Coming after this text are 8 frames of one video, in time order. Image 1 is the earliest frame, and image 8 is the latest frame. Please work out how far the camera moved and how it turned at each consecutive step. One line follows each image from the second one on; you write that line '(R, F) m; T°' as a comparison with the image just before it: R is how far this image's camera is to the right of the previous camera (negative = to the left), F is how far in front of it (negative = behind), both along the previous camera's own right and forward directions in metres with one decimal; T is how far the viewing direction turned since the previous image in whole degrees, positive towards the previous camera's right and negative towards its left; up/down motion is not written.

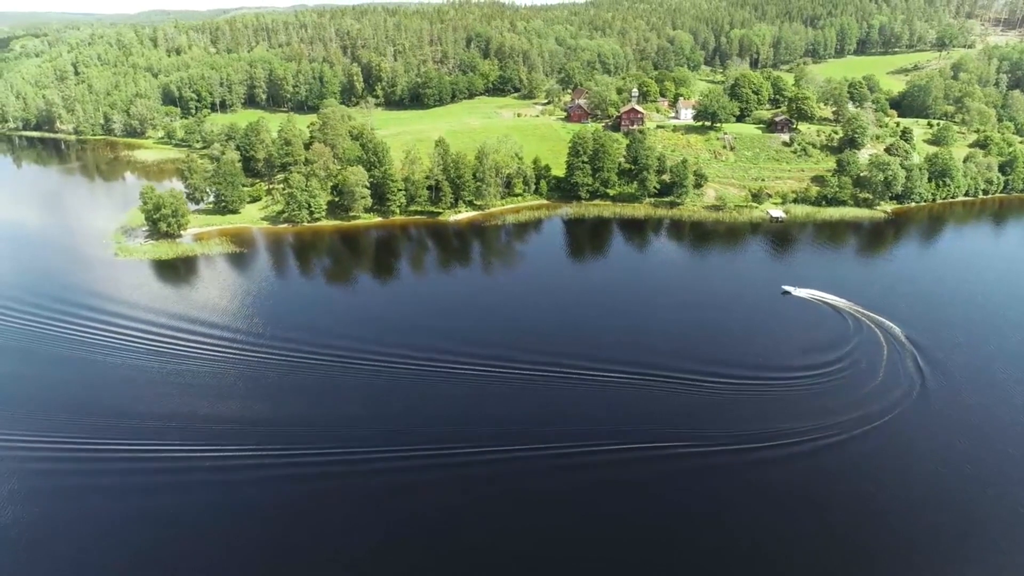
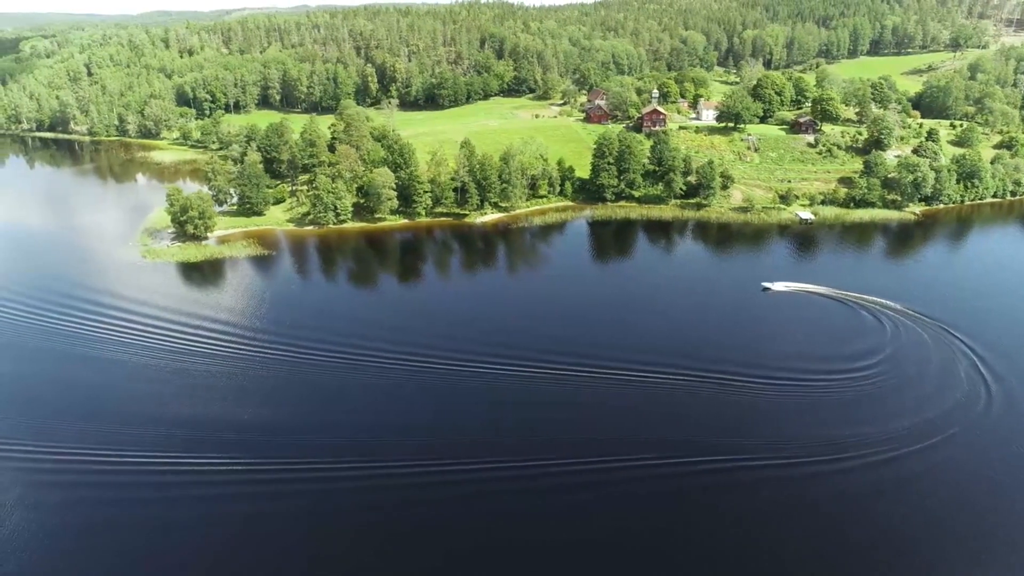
(-2.1, +0.4) m; 0°
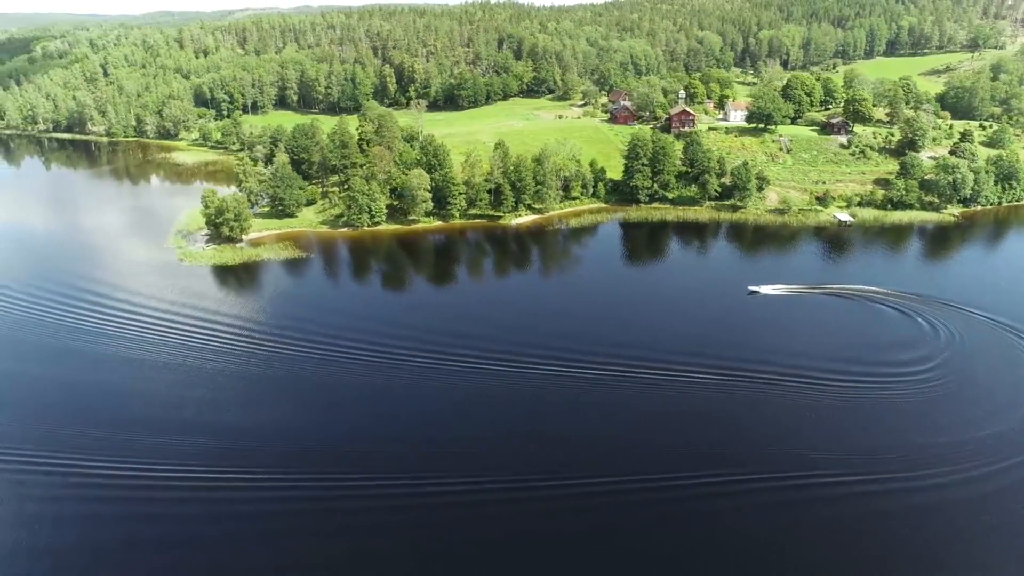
(-2.8, +0.6) m; 0°
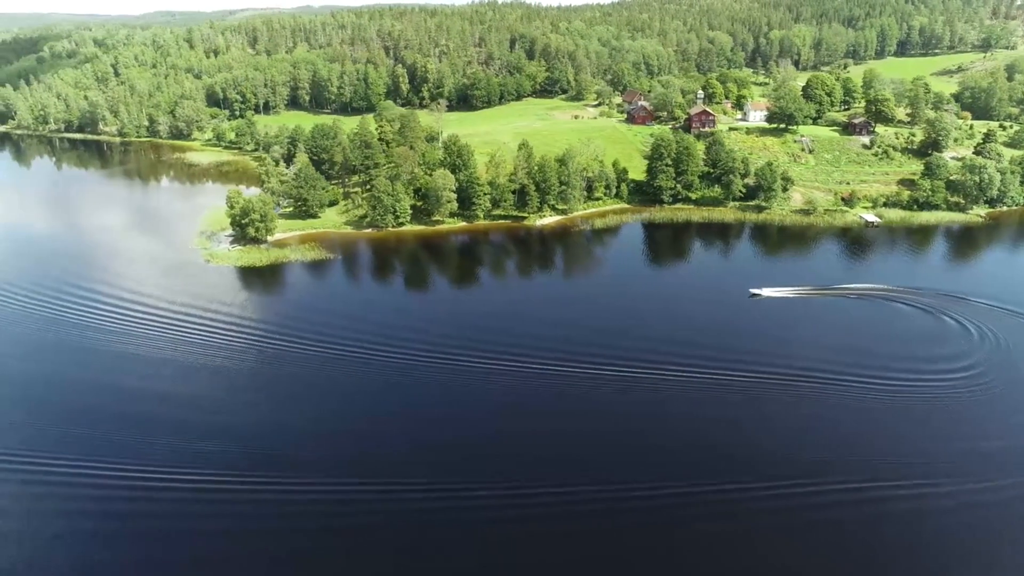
(-2.0, +0.3) m; 0°
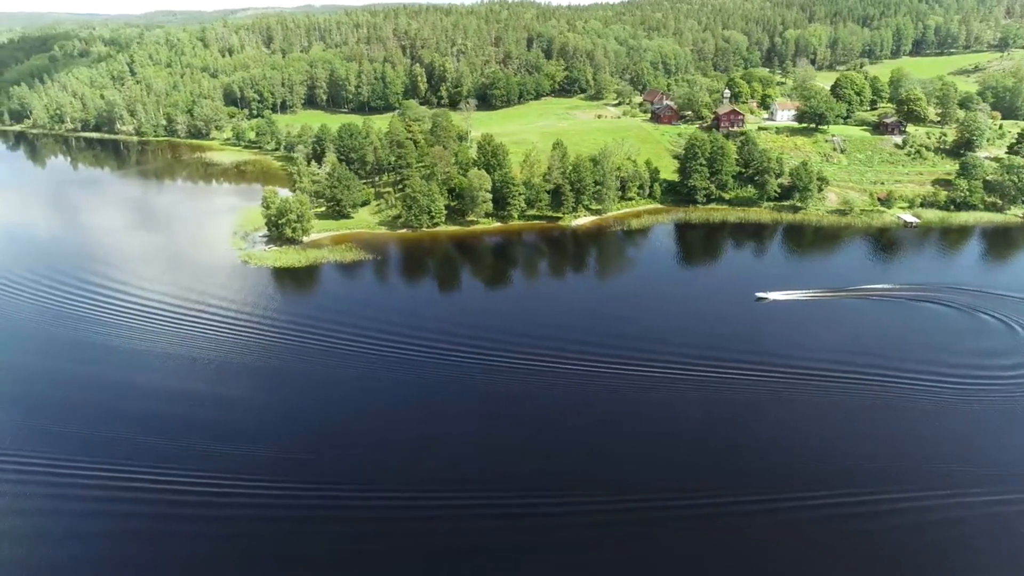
(-2.8, +0.5) m; 0°
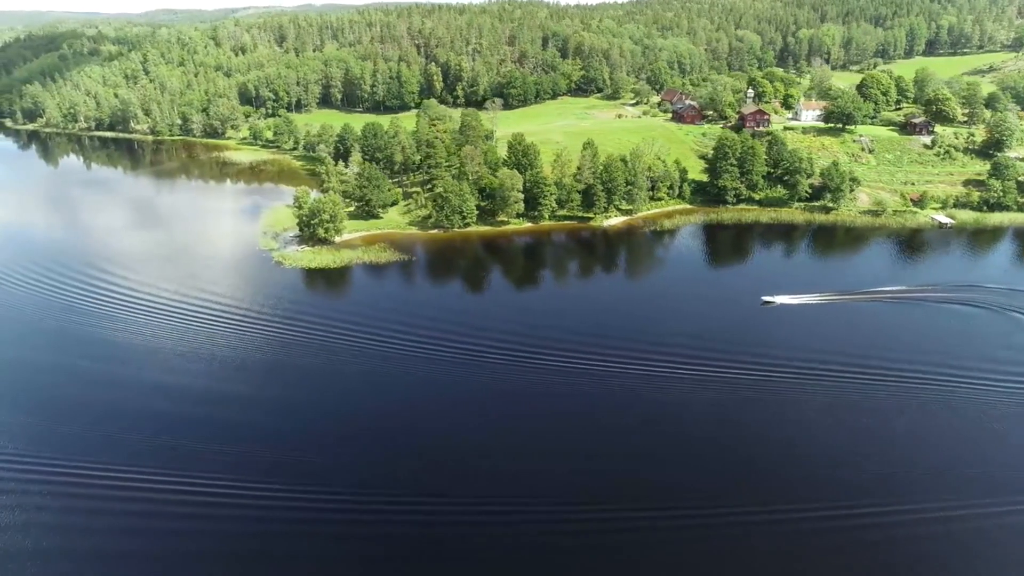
(-2.5, +0.5) m; 0°
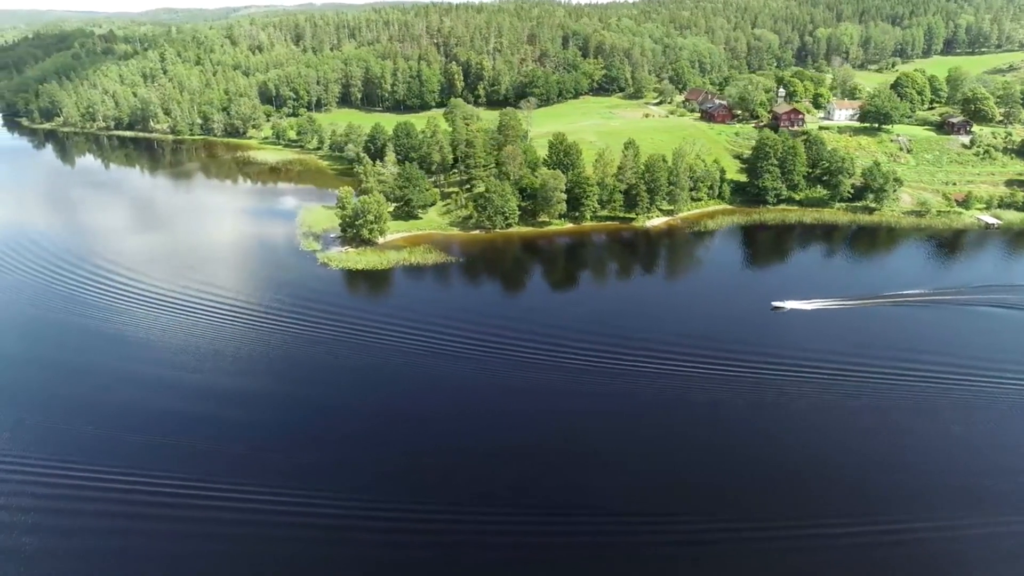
(-3.3, +0.6) m; 0°
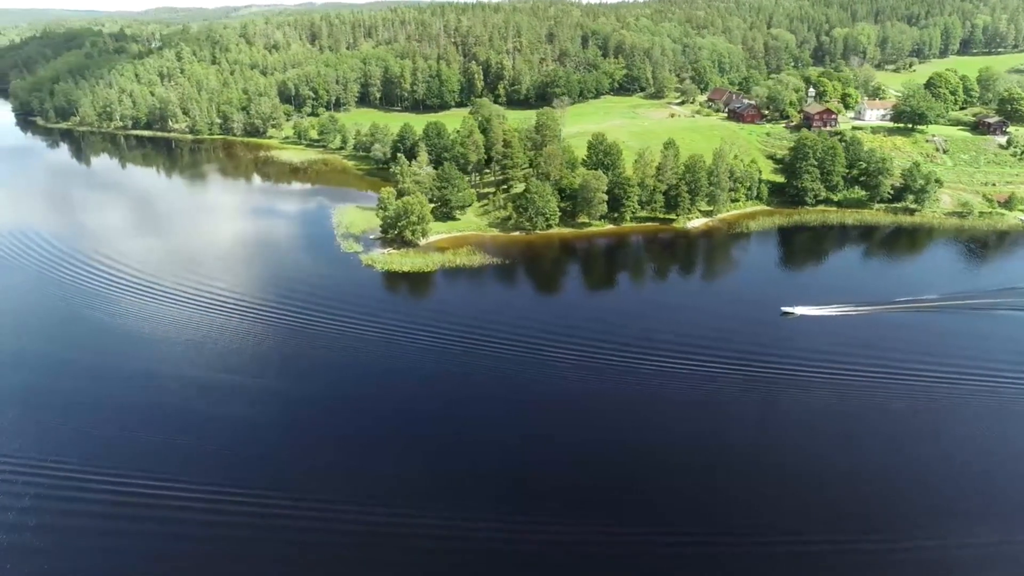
(-3.1, +0.6) m; 0°
